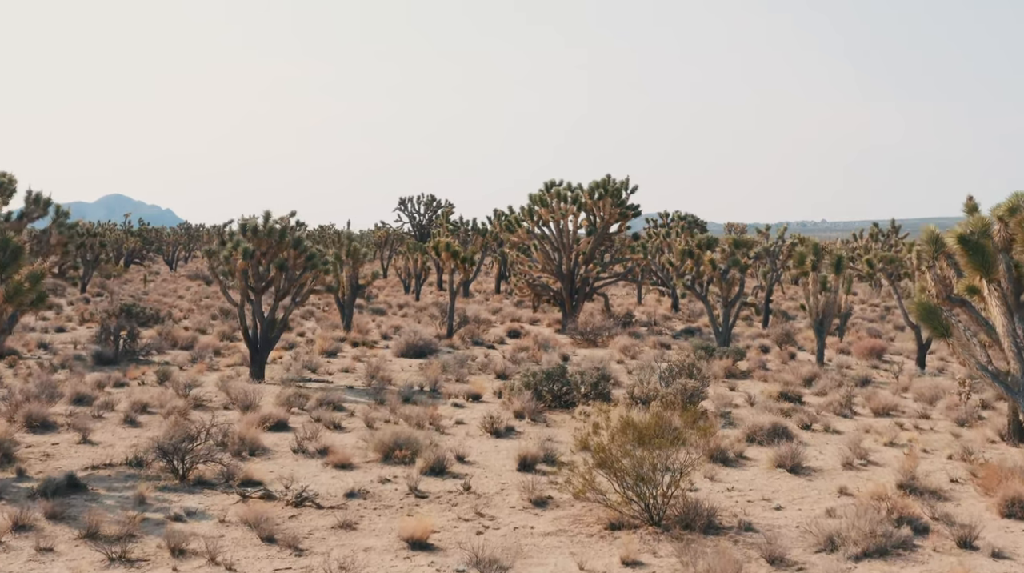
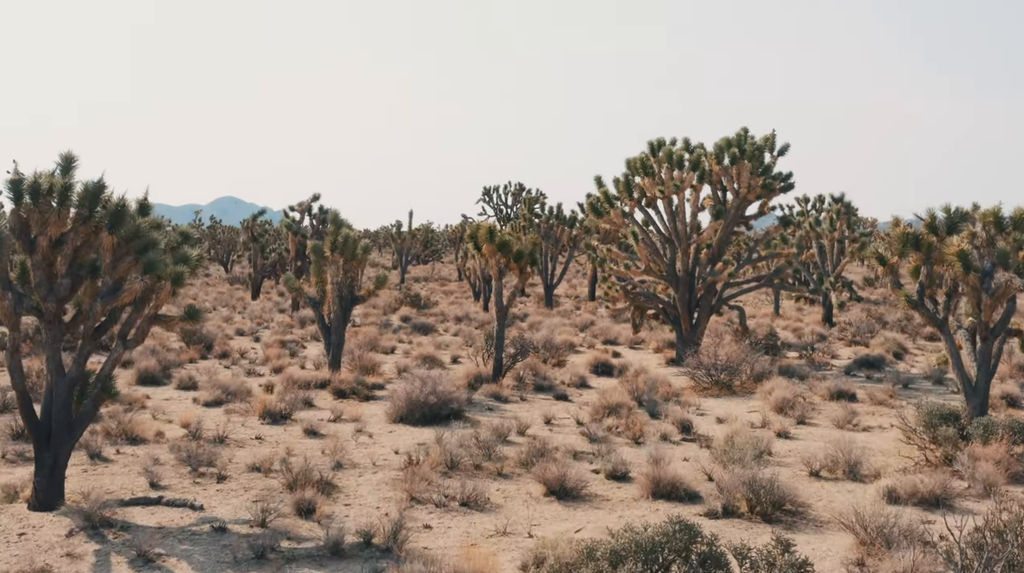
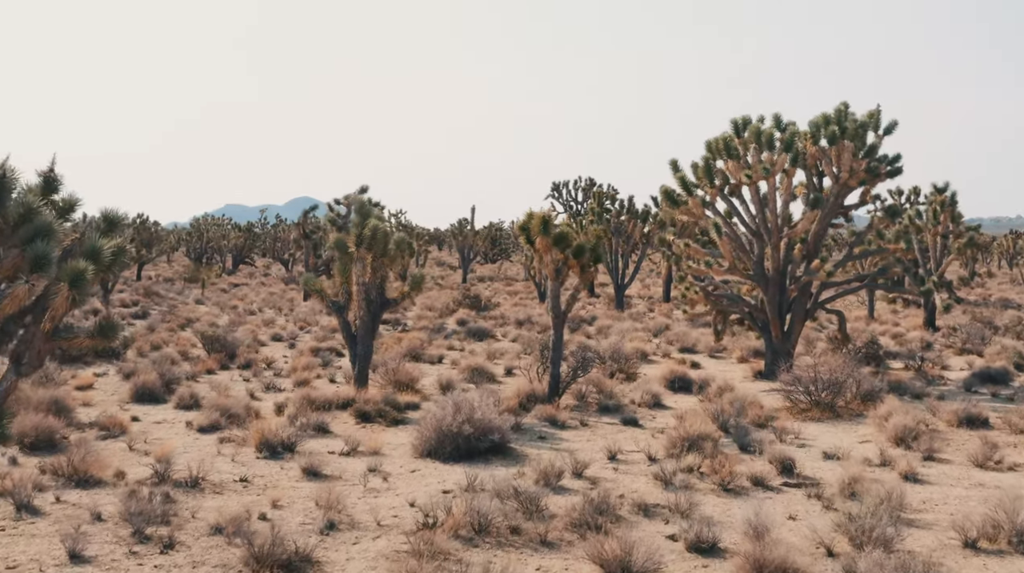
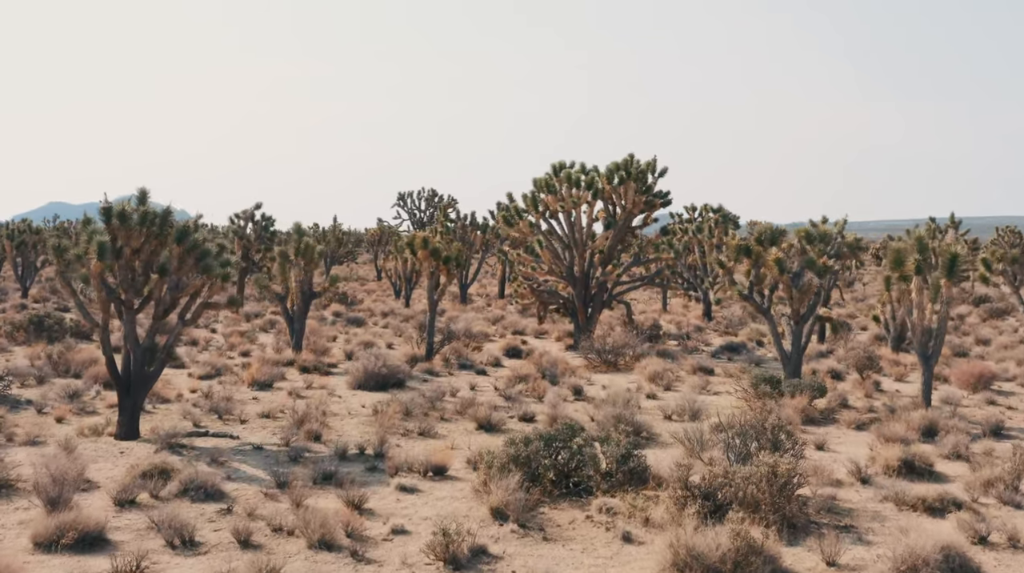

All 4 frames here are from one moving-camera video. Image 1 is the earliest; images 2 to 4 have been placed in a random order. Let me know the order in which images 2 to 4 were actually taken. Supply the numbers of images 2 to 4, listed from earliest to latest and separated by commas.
4, 2, 3
